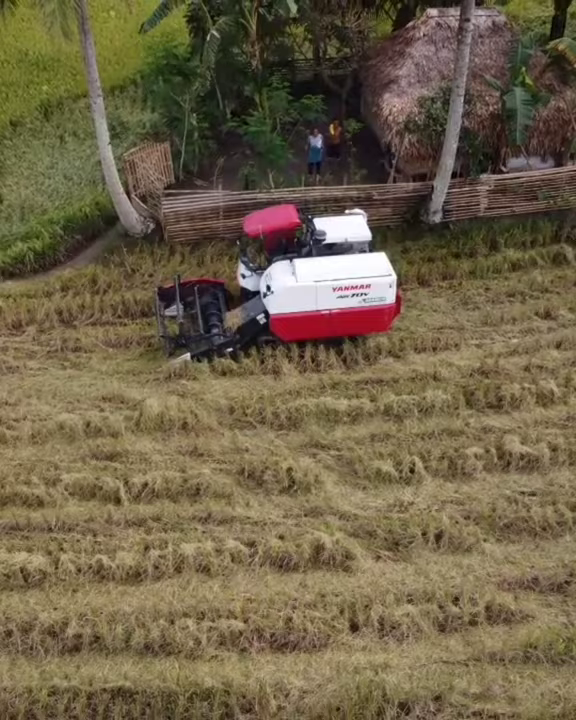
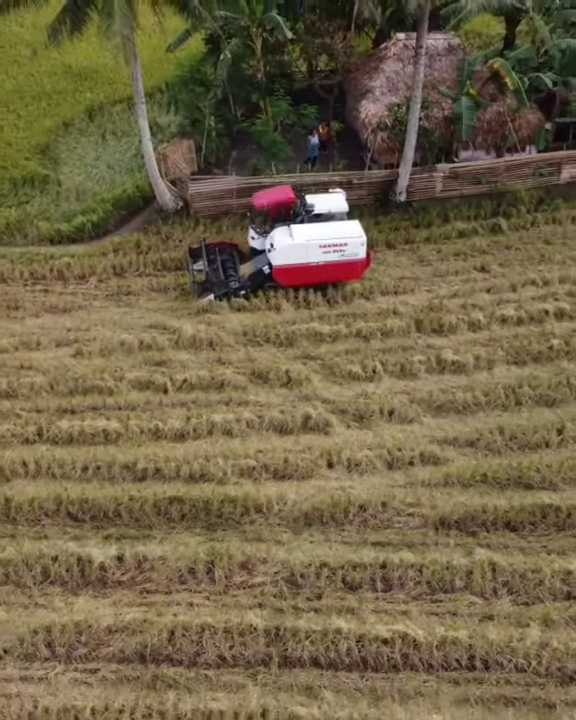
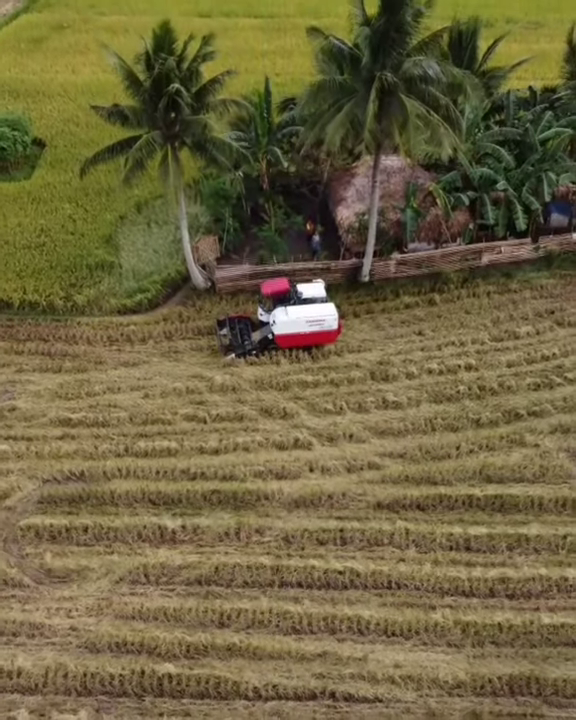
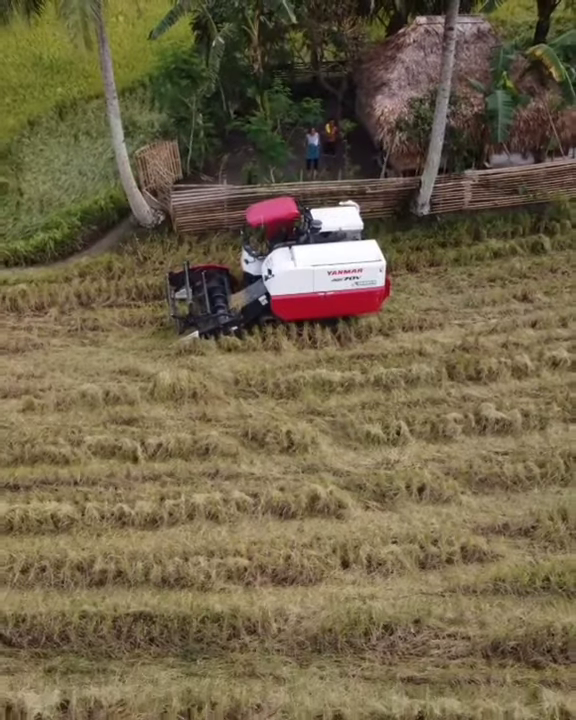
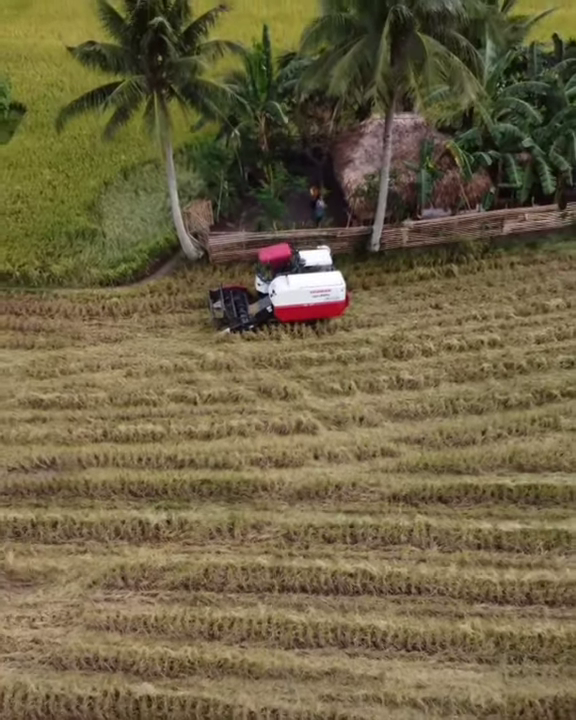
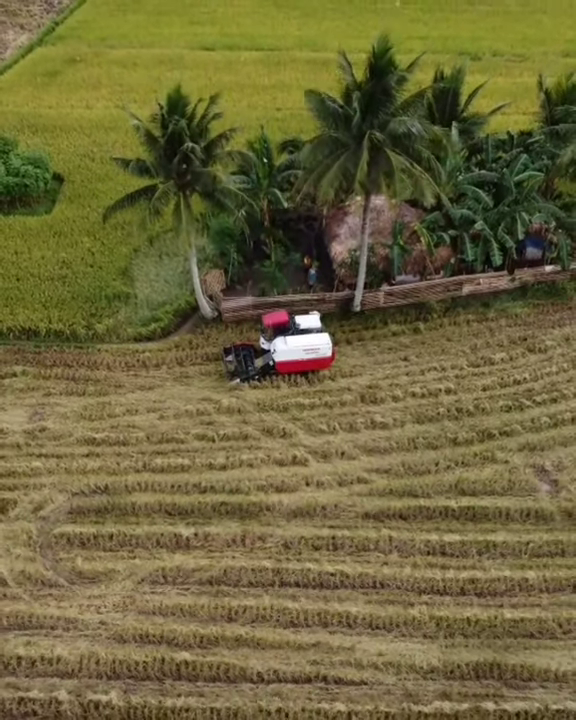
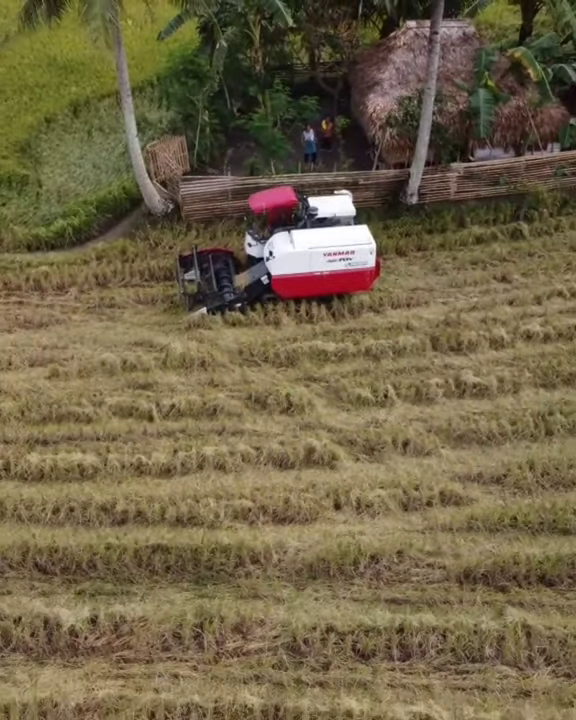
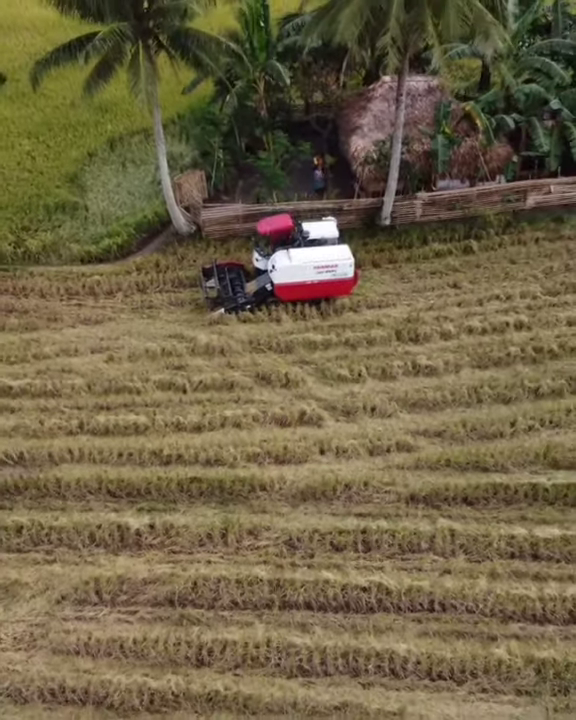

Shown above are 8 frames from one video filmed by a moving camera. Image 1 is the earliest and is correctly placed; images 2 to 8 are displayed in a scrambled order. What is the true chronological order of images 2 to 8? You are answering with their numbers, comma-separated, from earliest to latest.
4, 7, 2, 8, 5, 3, 6
